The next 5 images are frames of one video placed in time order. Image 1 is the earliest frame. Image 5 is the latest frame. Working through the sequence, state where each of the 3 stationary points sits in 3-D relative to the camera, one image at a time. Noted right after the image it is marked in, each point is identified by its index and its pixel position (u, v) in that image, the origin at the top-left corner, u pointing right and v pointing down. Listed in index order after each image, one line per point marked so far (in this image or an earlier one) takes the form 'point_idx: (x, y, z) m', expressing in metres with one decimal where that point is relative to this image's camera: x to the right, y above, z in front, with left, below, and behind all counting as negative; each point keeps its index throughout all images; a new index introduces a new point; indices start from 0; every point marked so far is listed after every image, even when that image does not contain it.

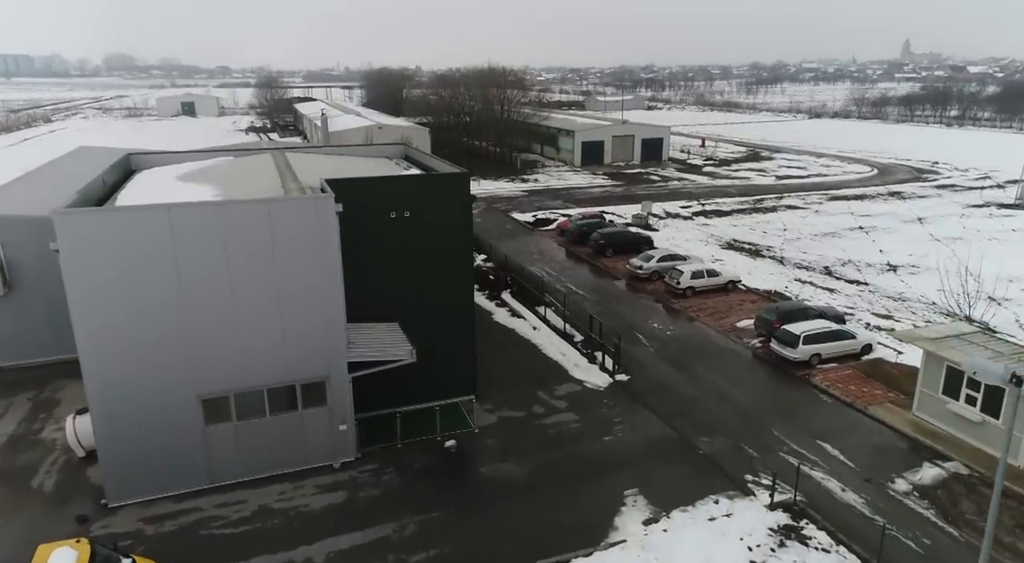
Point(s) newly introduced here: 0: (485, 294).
0: (-0.8, -0.4, +19.6) m
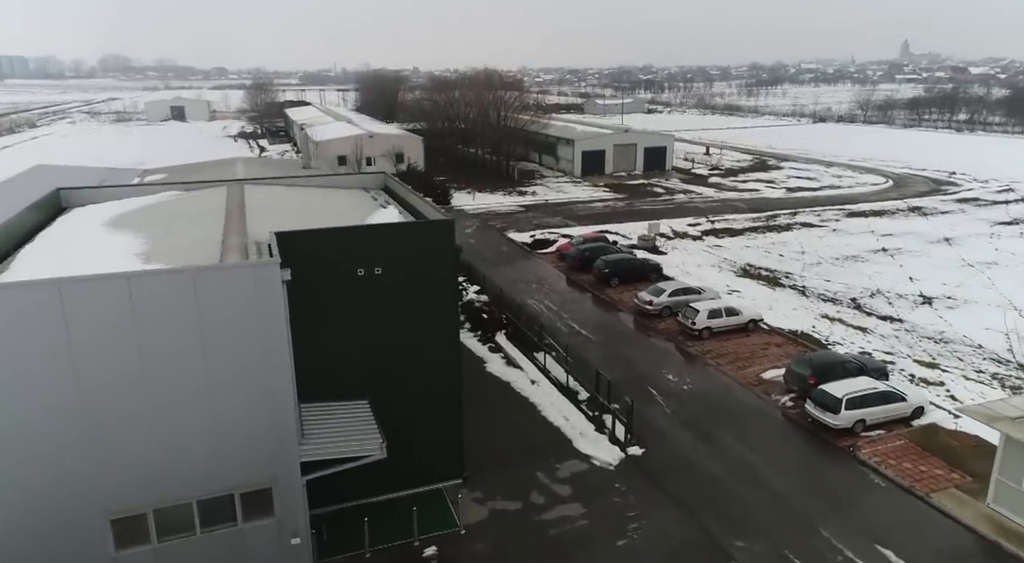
0: (-0.9, -1.4, +17.5) m
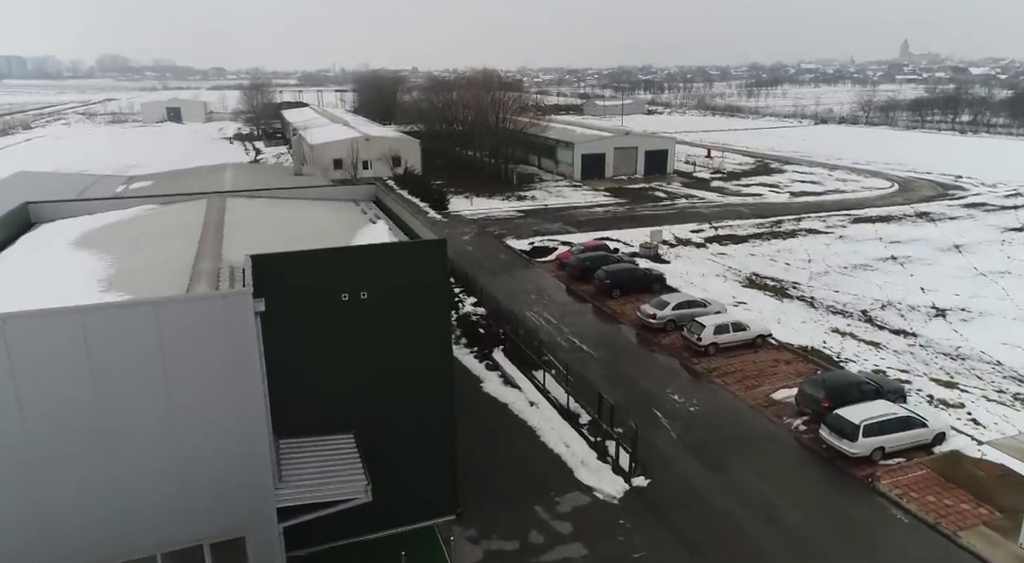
0: (-0.9, -1.7, +16.7) m
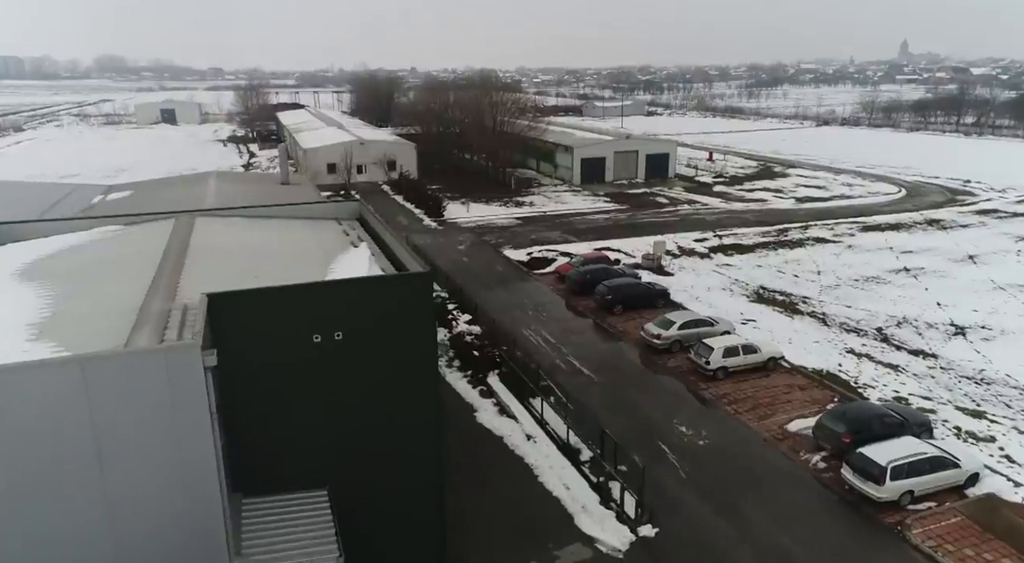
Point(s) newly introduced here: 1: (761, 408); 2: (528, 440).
0: (-1.0, -2.2, +15.7) m
1: (+5.1, -2.6, +14.5) m
2: (+0.3, -2.9, +13.0) m
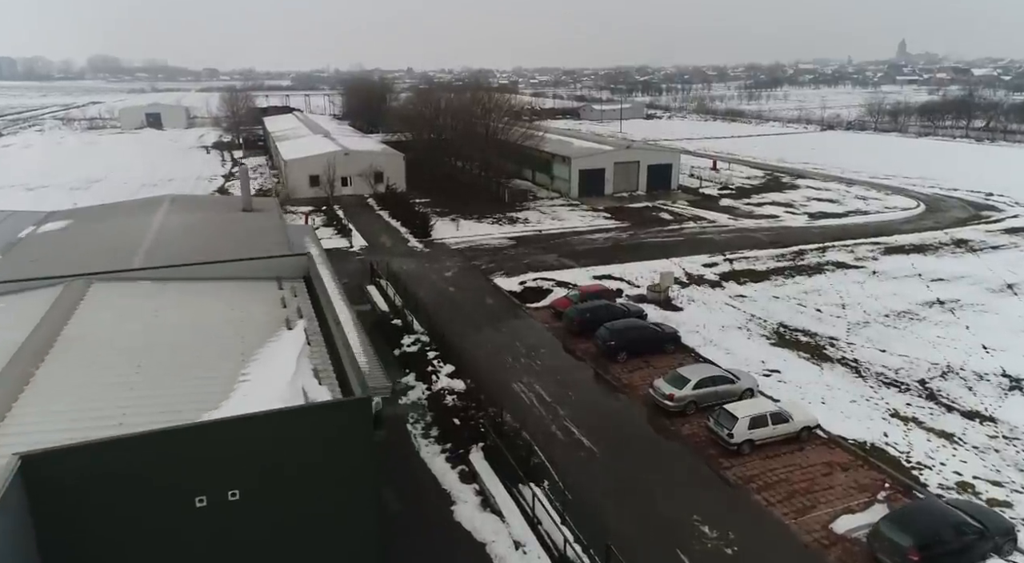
0: (-1.3, -3.2, +13.2) m
1: (+4.8, -3.7, +12.0) m
2: (+0.1, -4.0, +10.5) m
